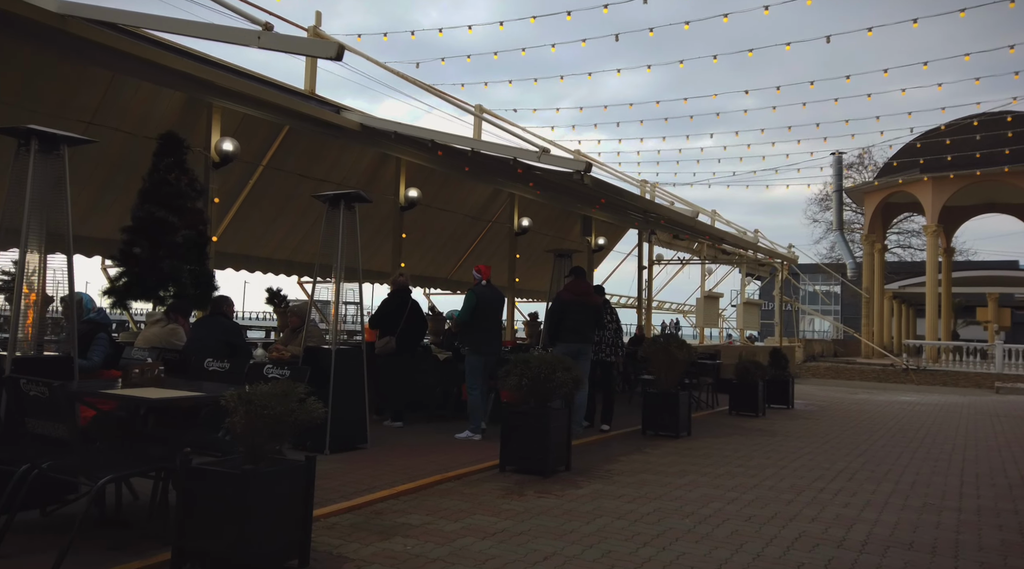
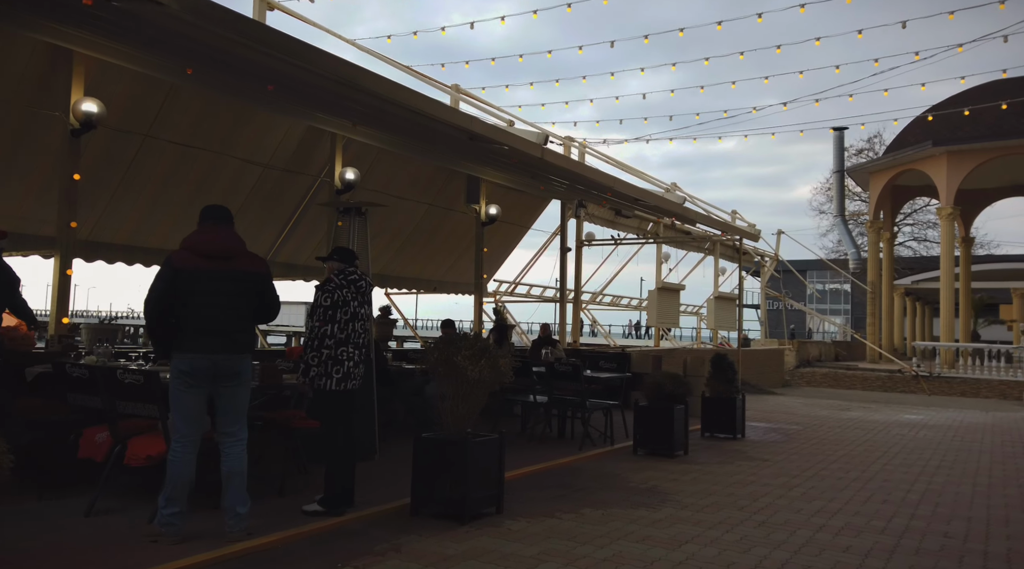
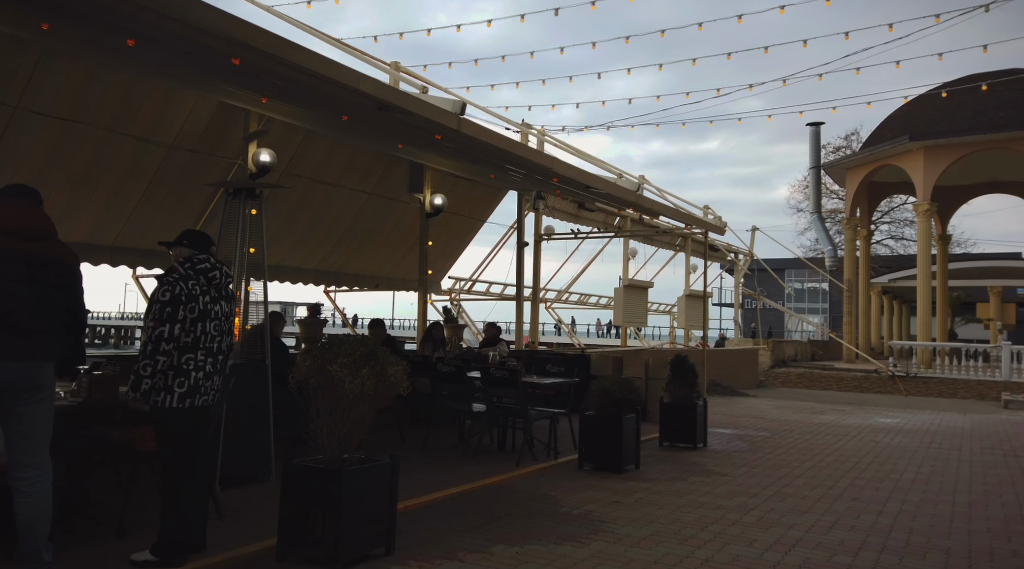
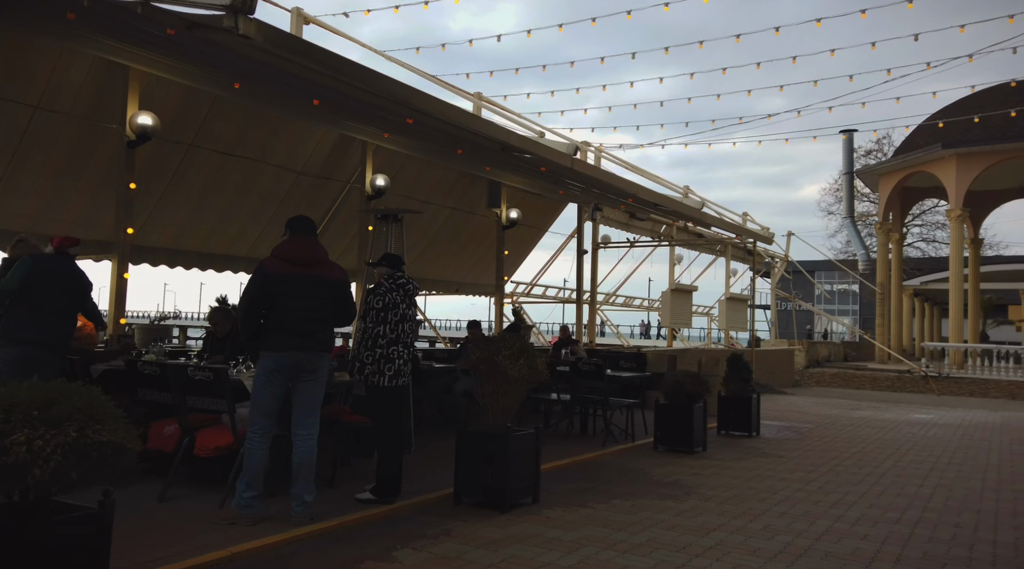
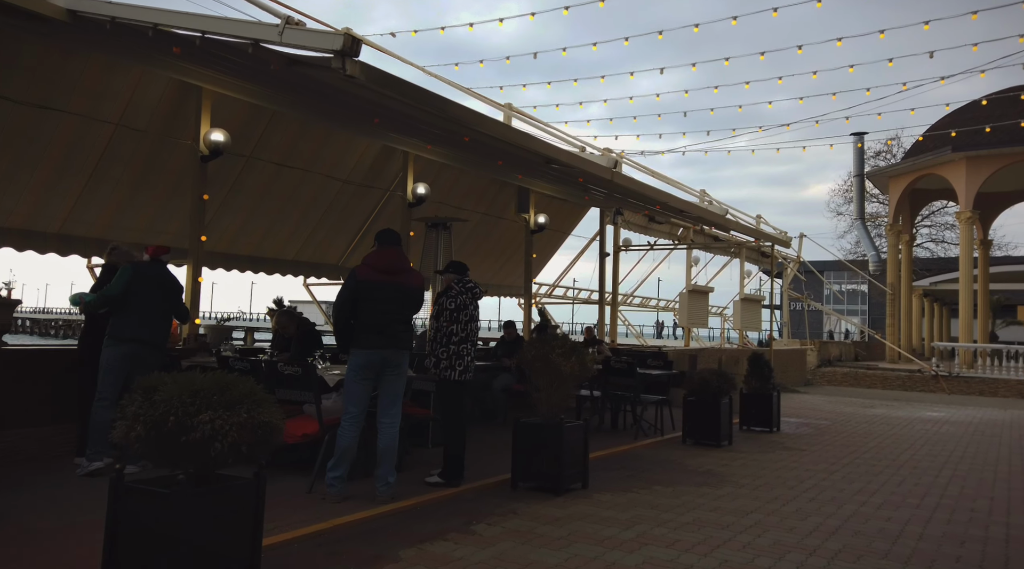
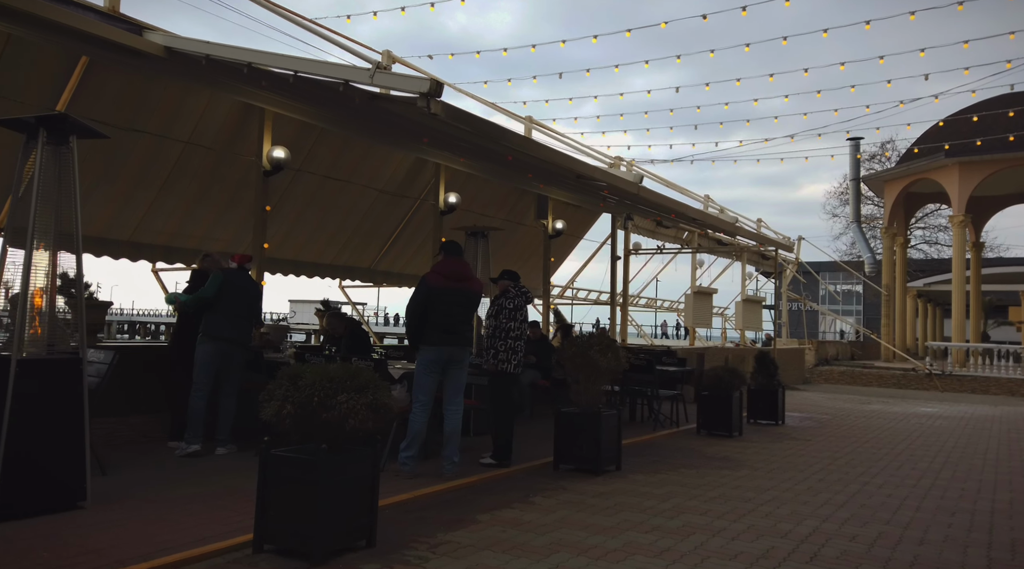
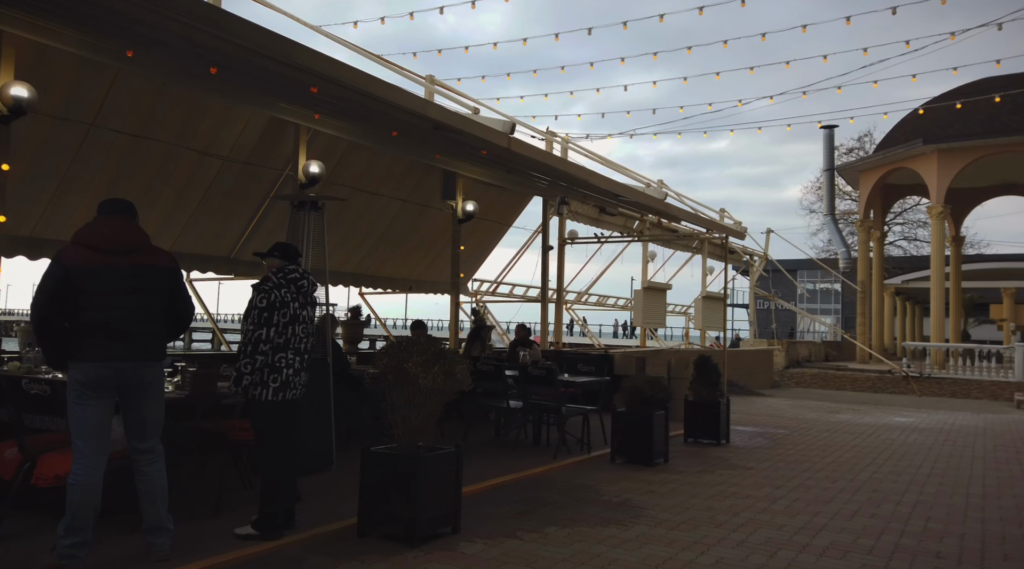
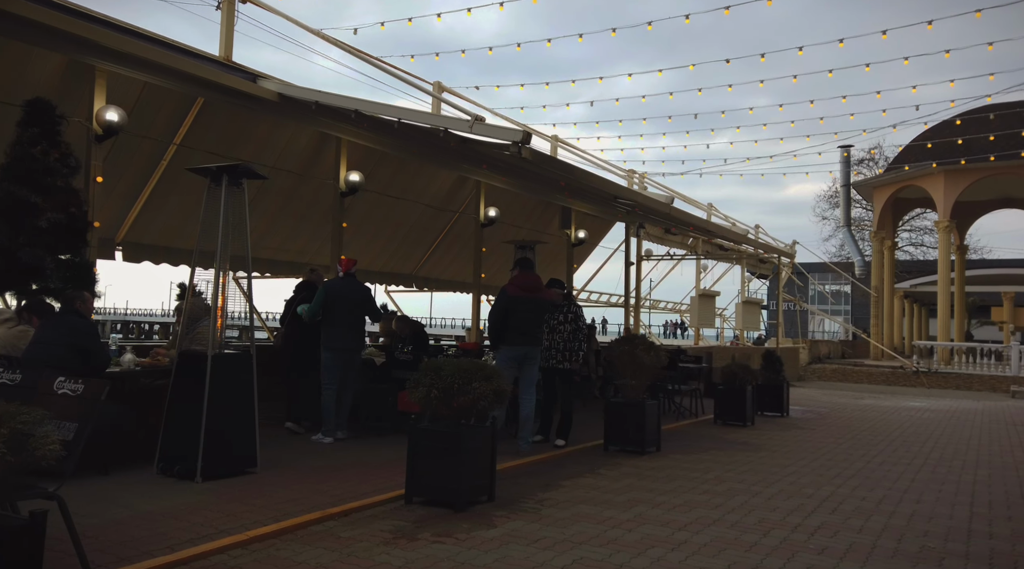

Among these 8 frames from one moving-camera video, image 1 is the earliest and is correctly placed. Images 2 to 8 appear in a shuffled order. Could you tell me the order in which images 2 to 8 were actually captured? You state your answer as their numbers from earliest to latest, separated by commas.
8, 6, 5, 4, 2, 7, 3
